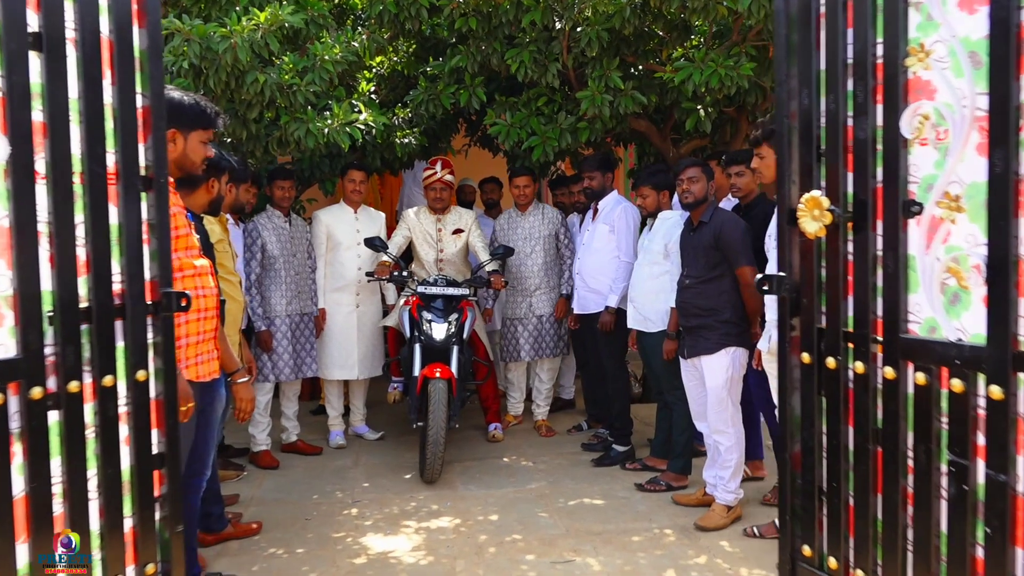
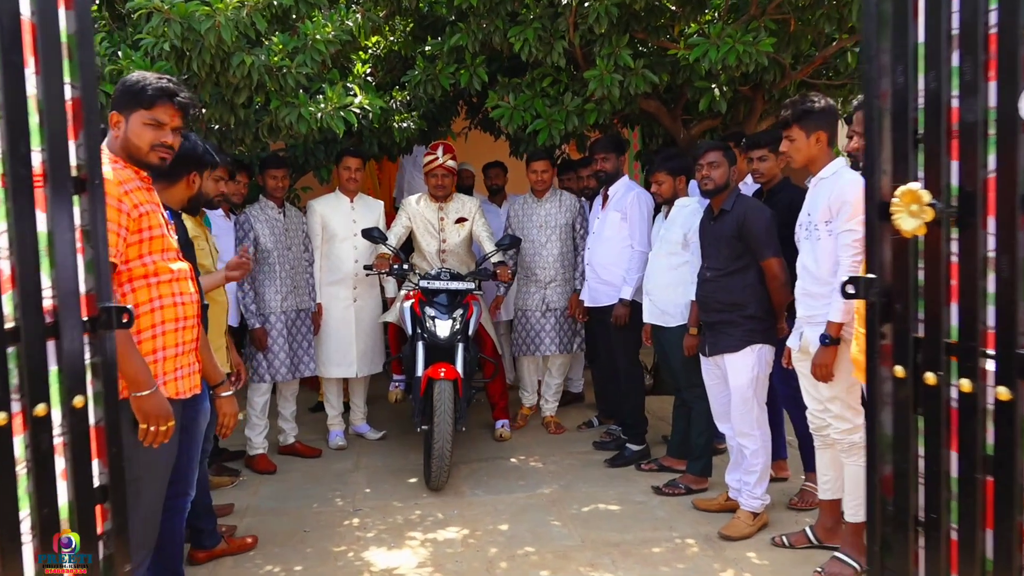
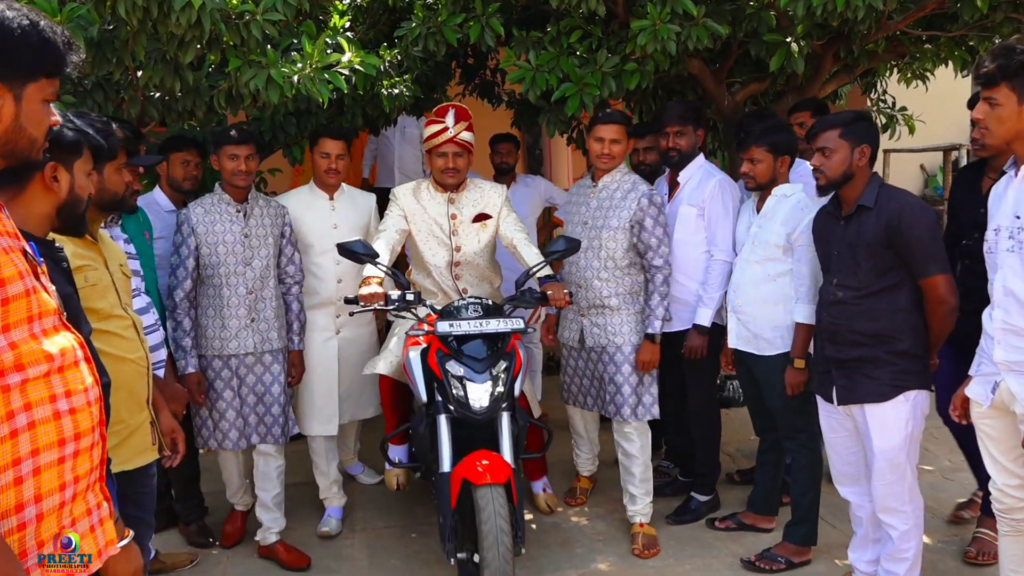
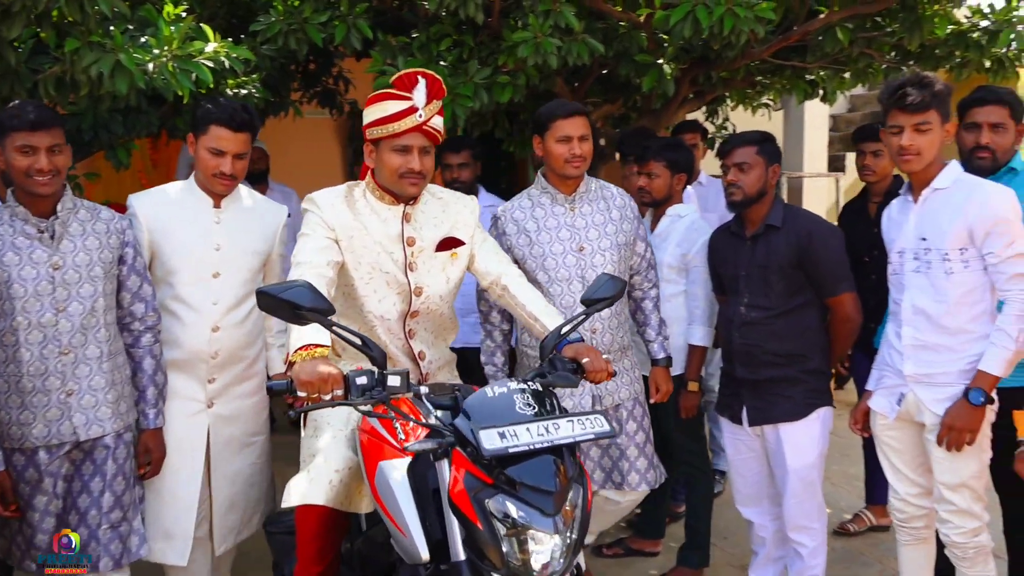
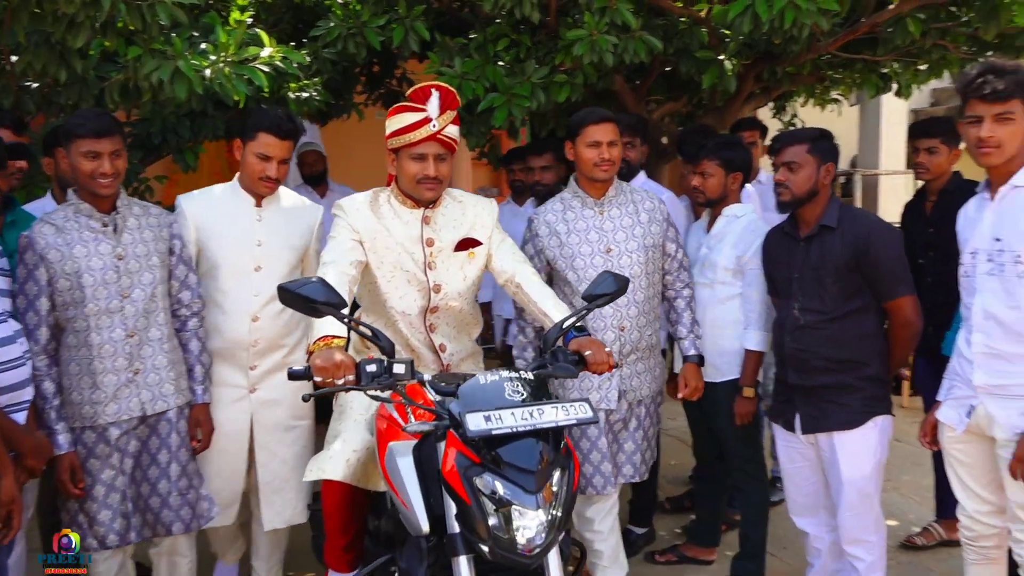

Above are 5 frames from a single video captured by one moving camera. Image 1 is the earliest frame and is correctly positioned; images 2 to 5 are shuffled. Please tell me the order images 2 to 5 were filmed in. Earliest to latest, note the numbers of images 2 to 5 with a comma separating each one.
2, 3, 5, 4
